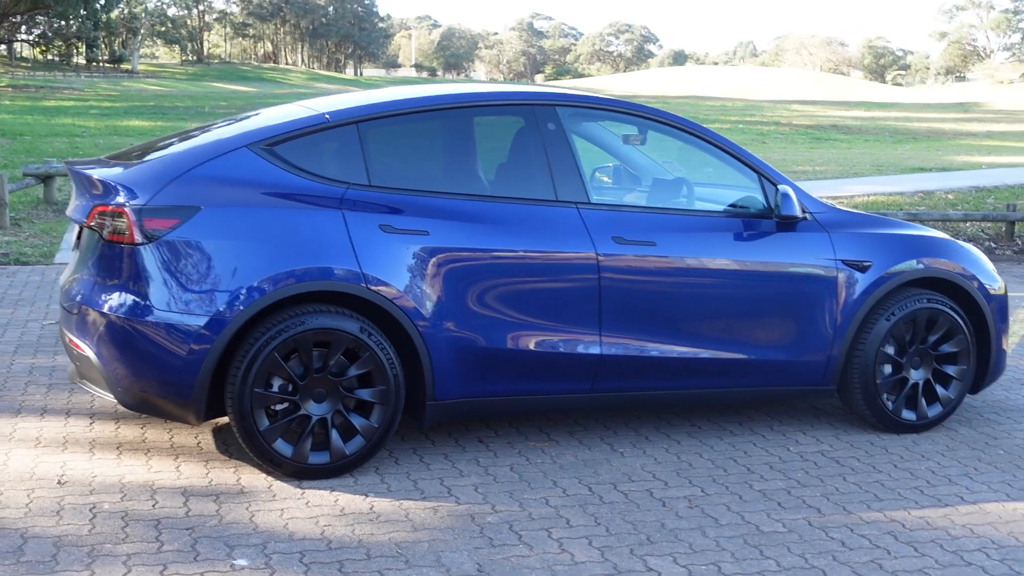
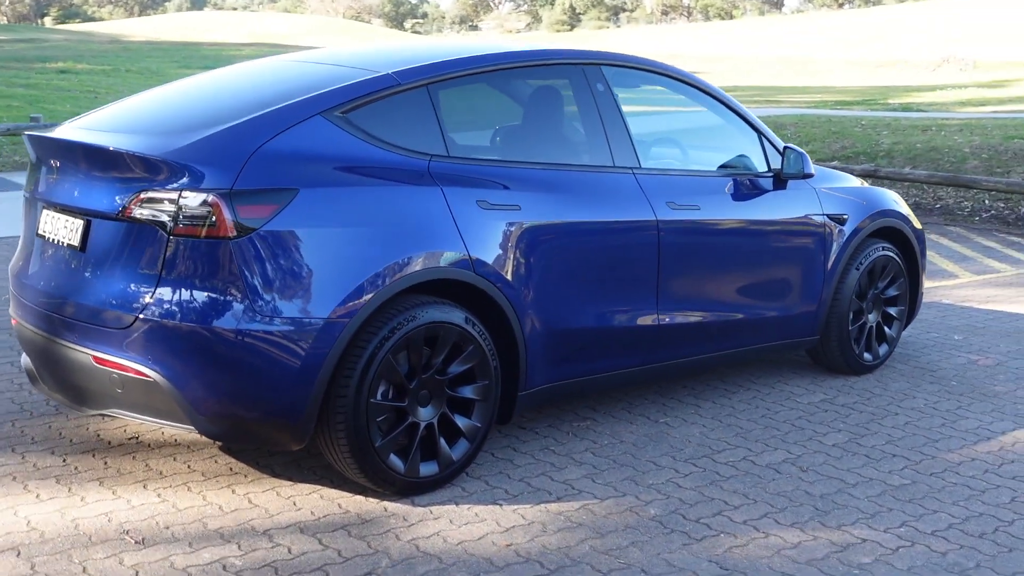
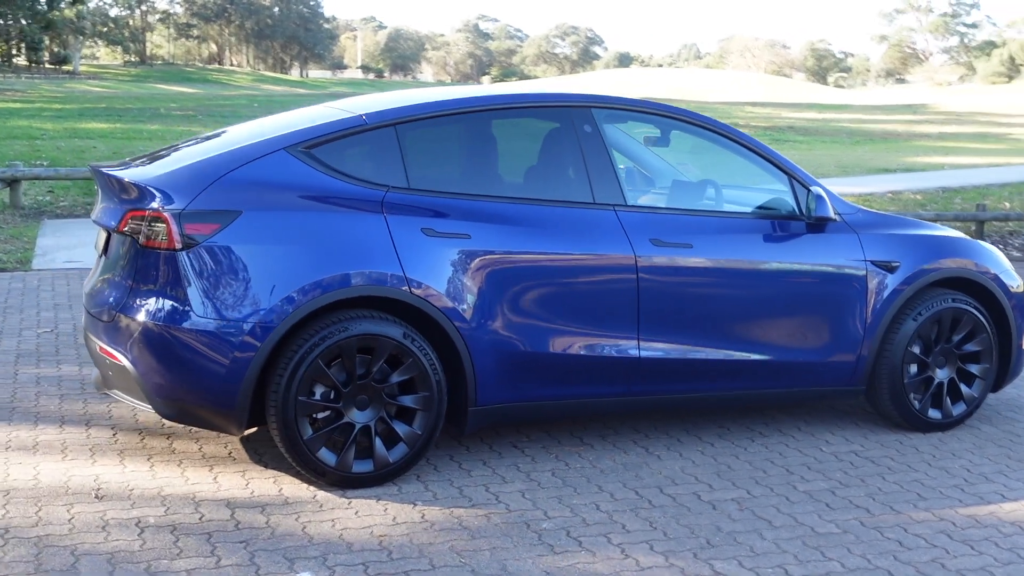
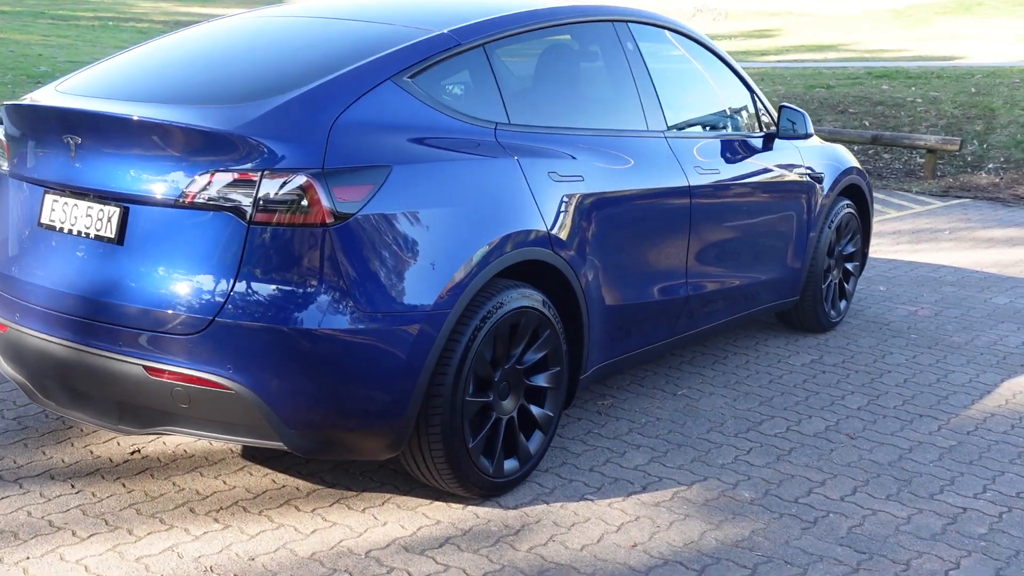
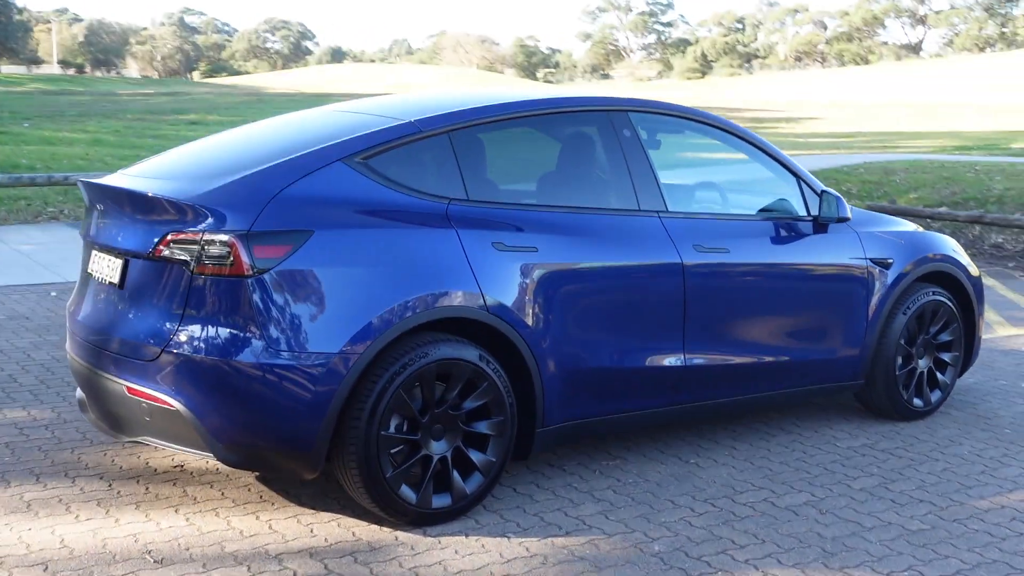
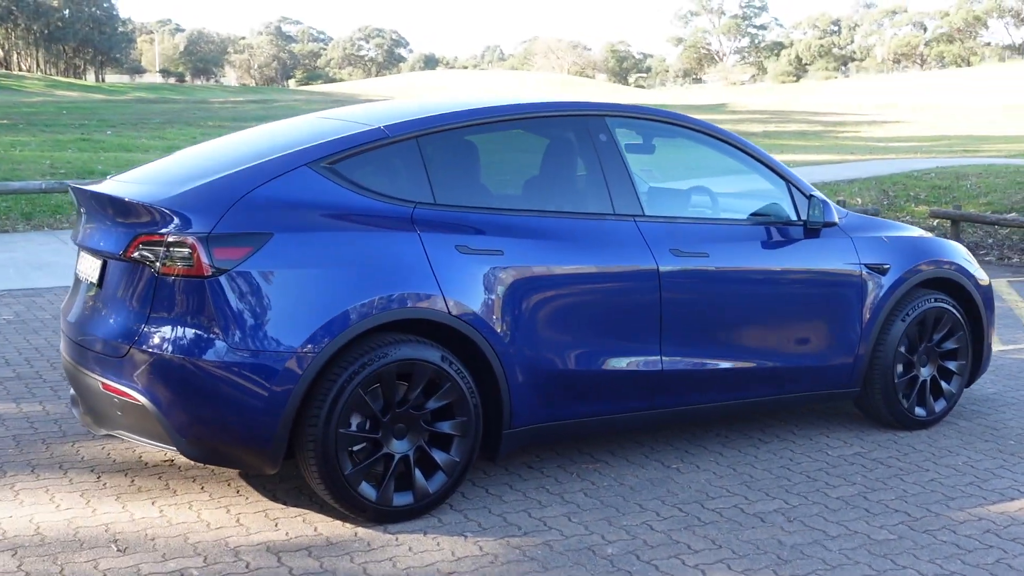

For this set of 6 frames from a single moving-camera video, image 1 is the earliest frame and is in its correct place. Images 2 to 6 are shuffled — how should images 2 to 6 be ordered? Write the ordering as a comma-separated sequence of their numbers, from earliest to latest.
3, 6, 5, 2, 4
